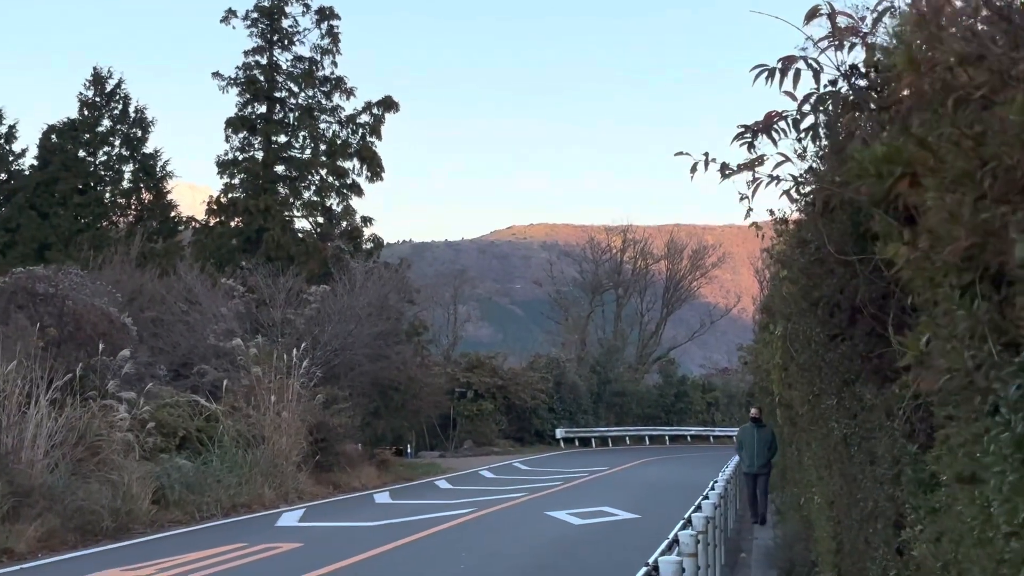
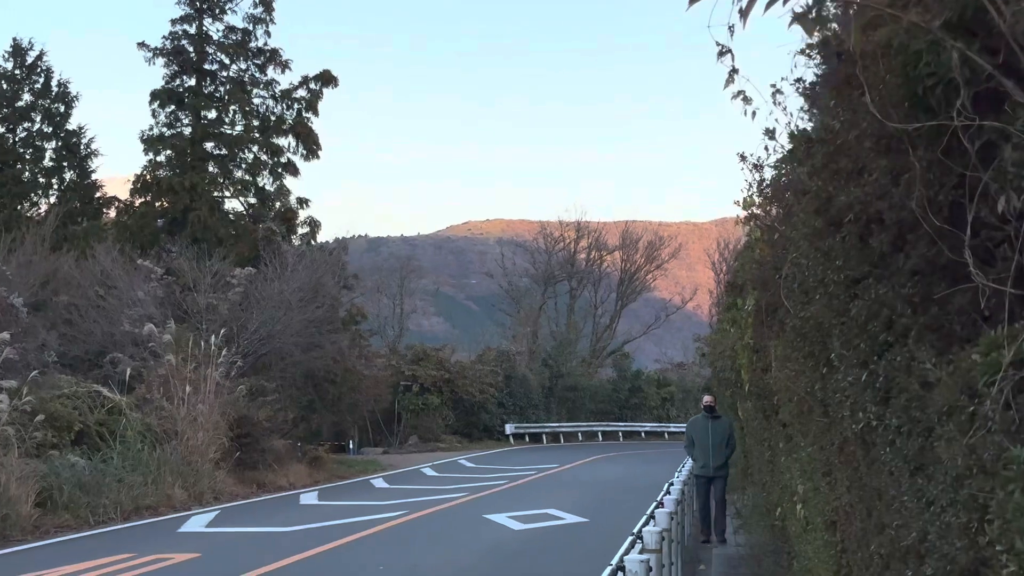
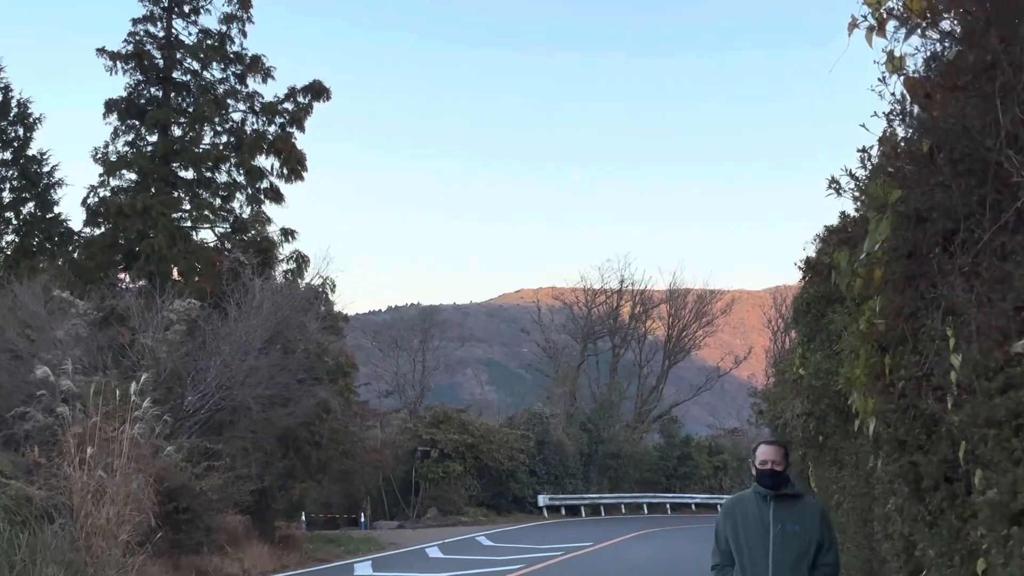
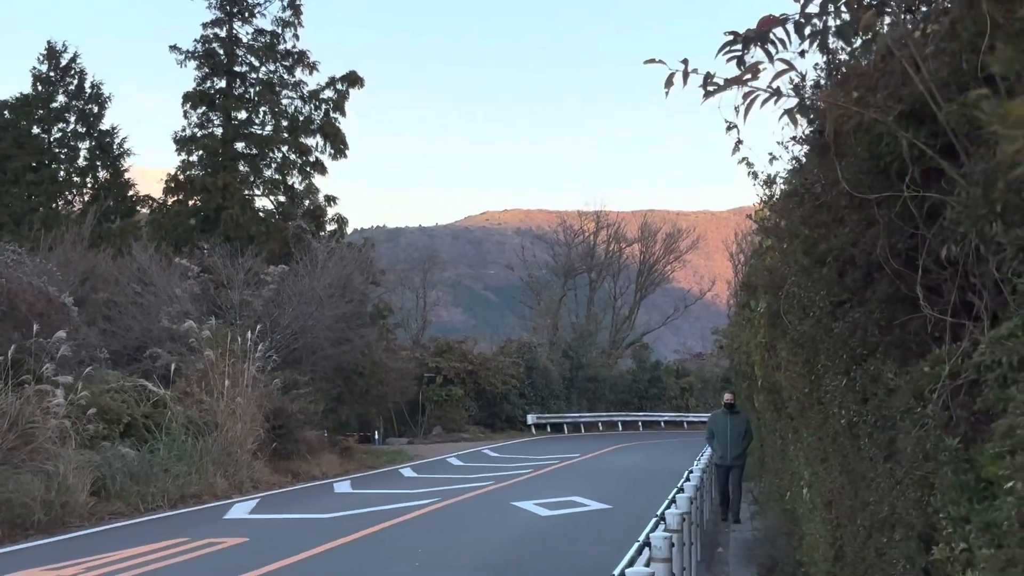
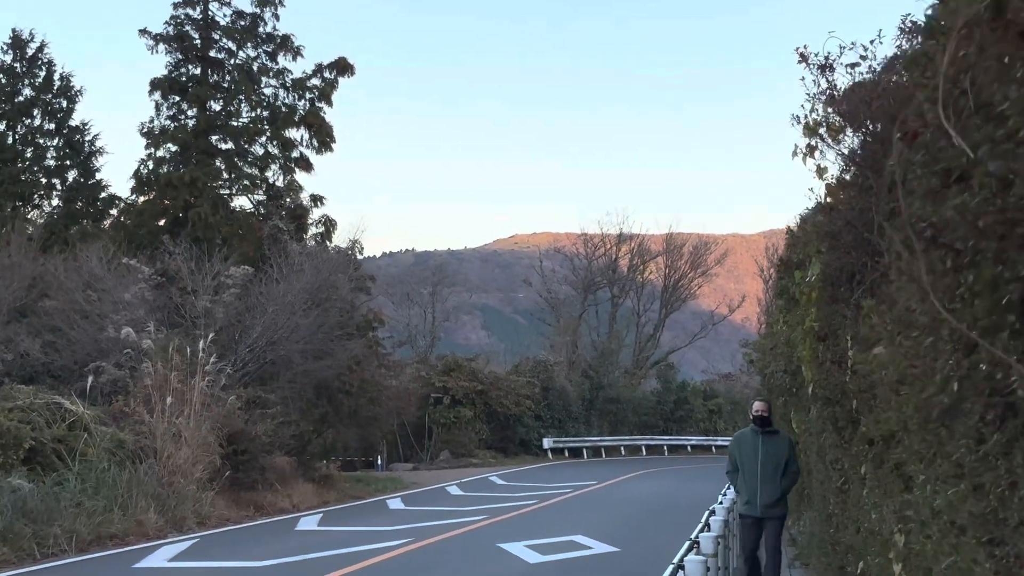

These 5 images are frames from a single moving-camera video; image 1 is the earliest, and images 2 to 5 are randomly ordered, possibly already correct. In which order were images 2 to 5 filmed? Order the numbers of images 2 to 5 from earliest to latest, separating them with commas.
4, 2, 5, 3
